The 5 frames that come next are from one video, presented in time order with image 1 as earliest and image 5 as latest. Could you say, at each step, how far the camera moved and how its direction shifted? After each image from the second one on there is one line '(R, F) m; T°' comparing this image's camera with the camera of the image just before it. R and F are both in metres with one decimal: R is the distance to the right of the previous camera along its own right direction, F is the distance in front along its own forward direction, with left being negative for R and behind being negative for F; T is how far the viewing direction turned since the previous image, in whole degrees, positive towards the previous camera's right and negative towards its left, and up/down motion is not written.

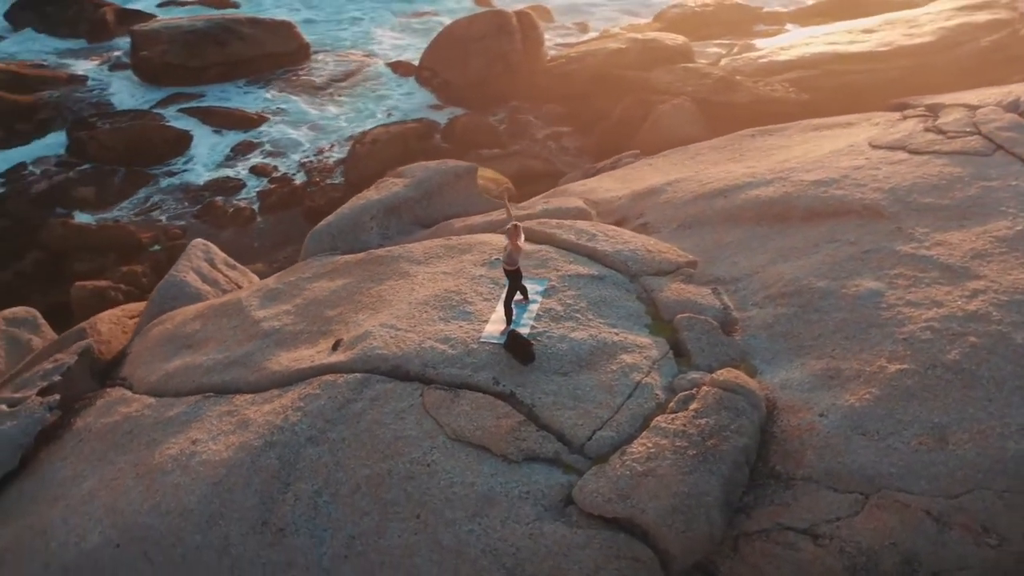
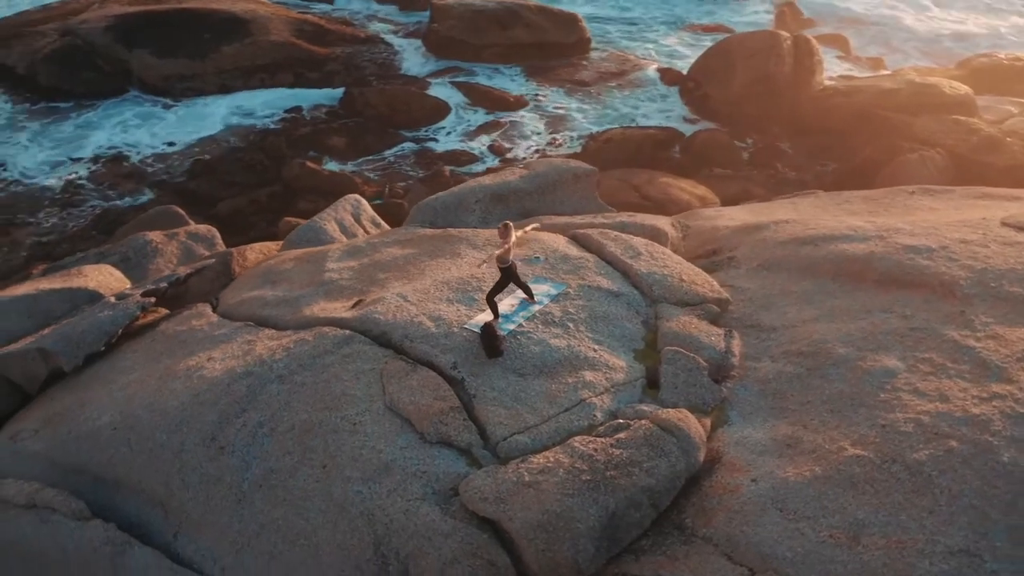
(+1.9, +0.2) m; -18°
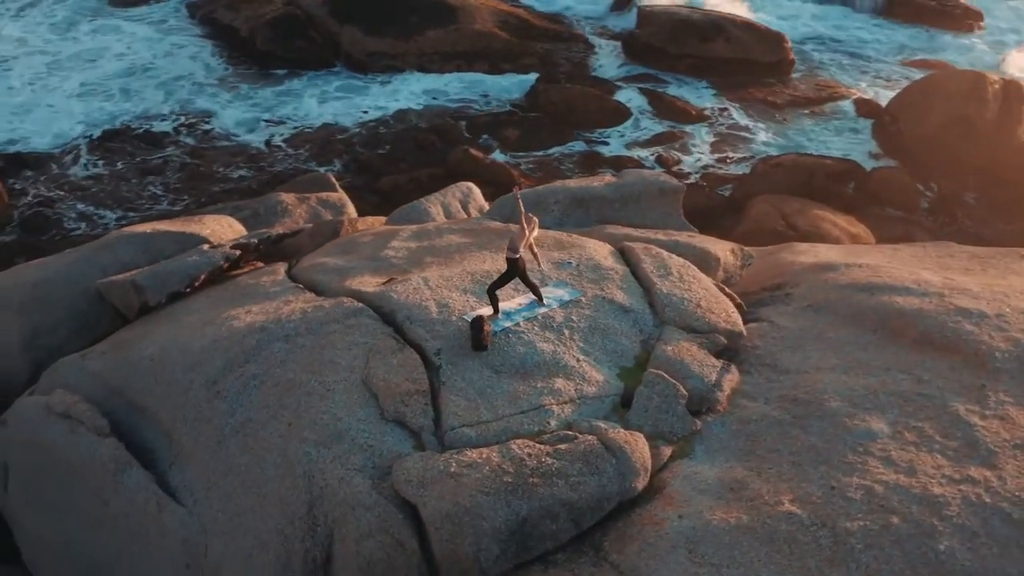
(+1.3, +0.1) m; -13°
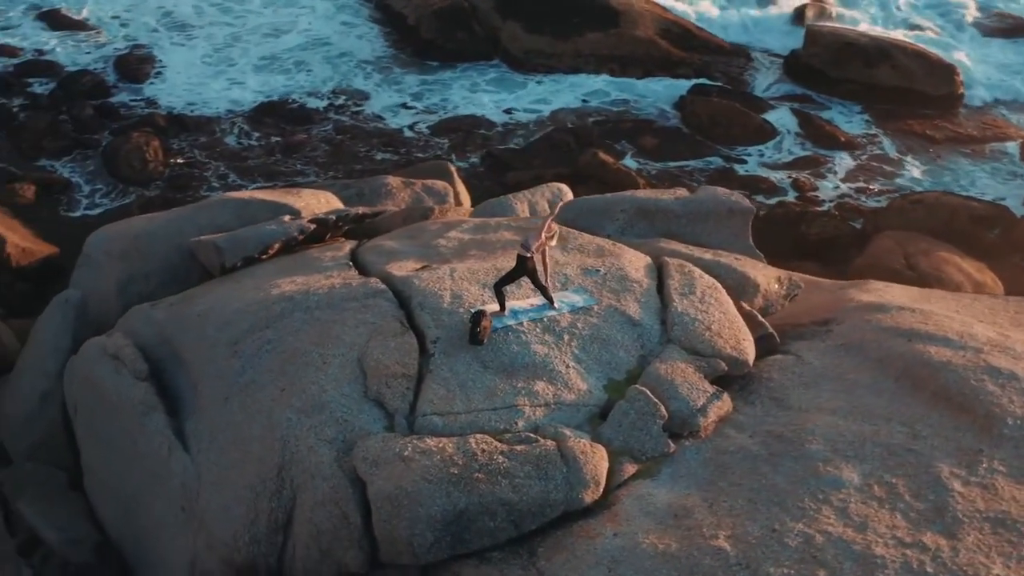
(+1.0, +0.1) m; -10°
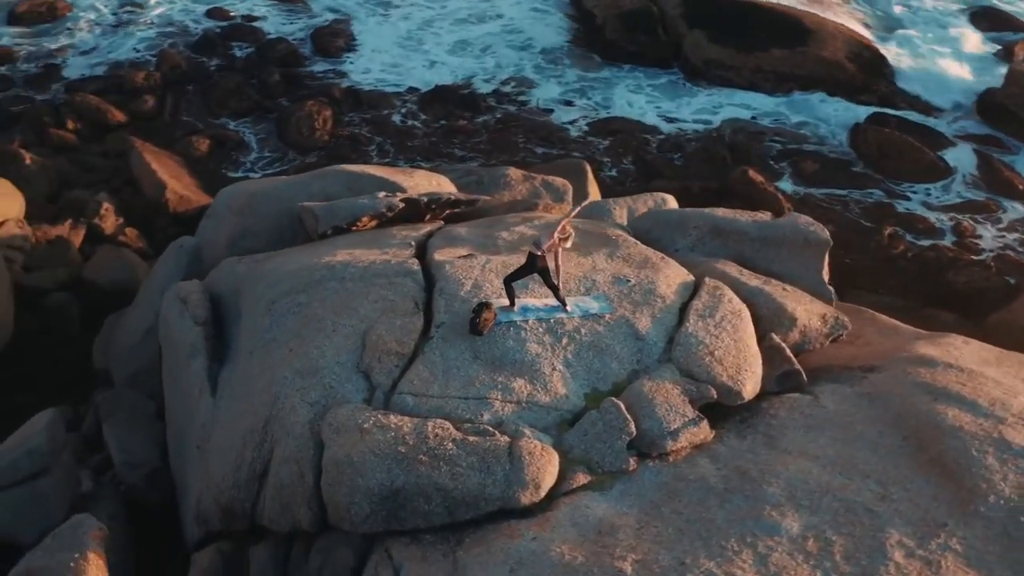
(+1.1, +0.1) m; -12°
